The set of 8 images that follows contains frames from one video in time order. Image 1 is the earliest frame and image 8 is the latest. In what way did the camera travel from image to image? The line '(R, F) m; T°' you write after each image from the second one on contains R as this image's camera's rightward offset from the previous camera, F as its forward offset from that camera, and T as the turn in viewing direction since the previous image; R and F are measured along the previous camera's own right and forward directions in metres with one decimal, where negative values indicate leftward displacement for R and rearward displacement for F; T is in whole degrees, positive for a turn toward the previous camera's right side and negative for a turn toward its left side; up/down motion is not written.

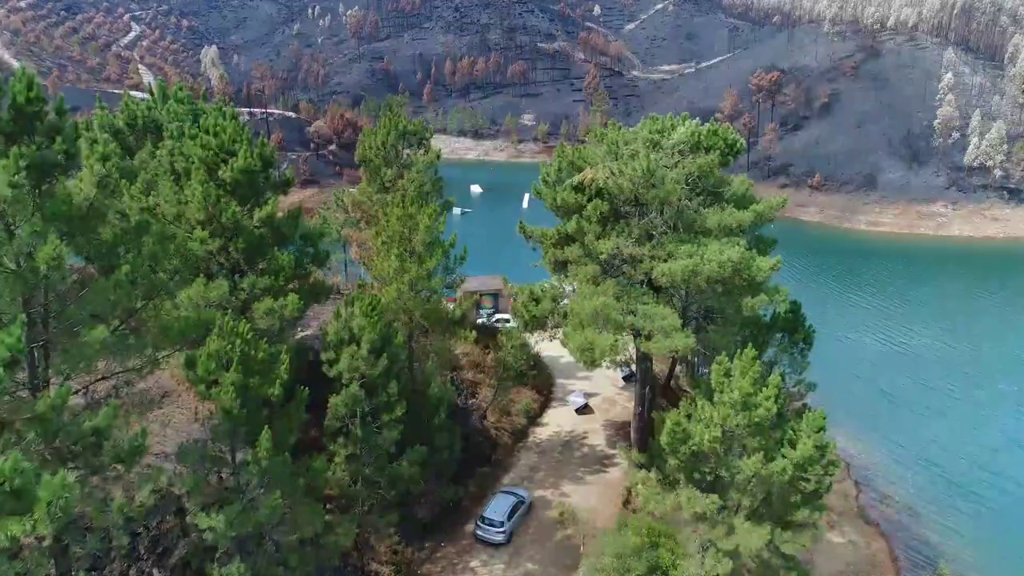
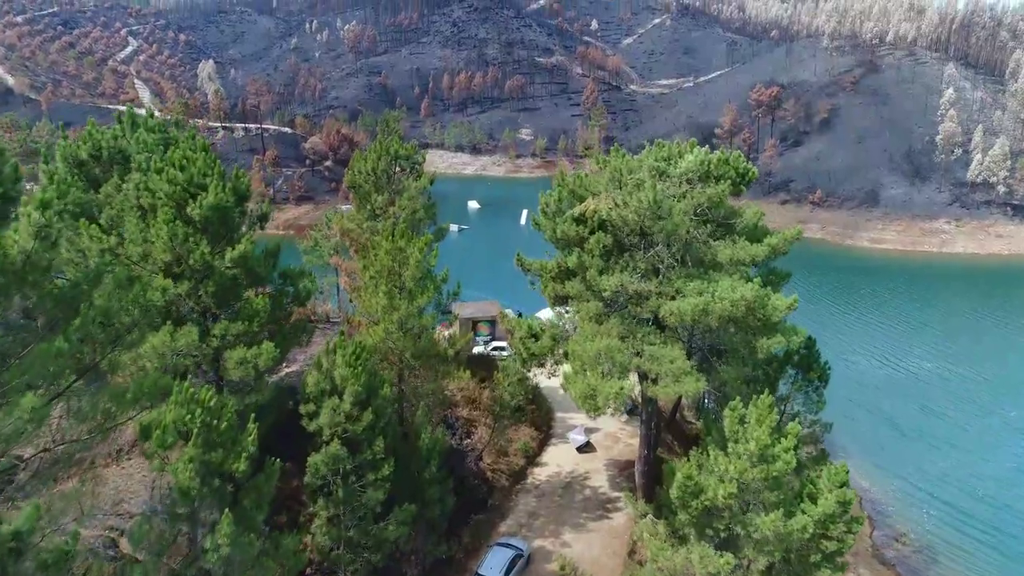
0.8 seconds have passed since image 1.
(0.0, +1.1) m; 0°
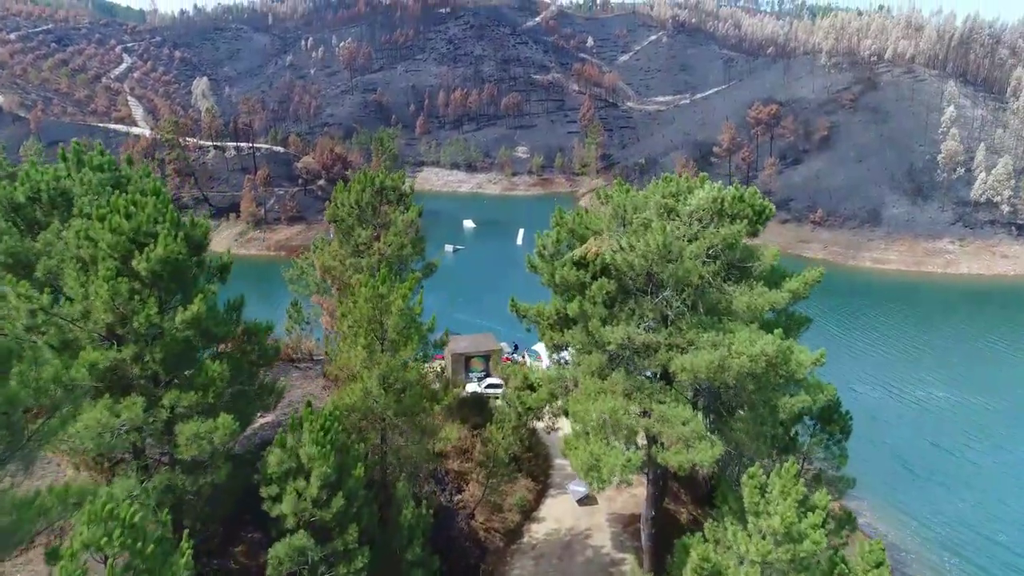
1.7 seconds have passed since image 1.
(+0.1, +1.6) m; 0°
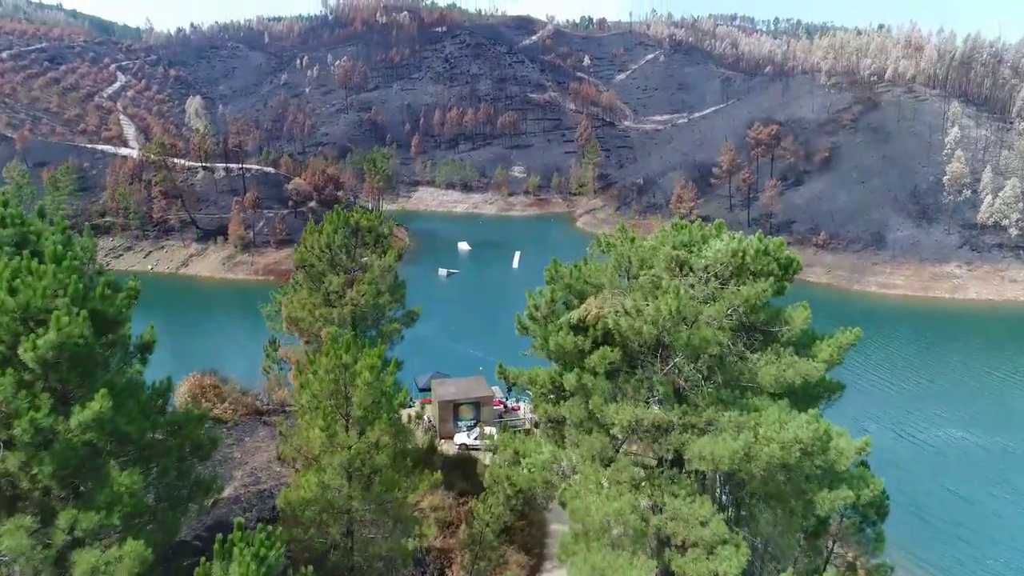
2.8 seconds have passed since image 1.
(+0.2, +2.1) m; 0°
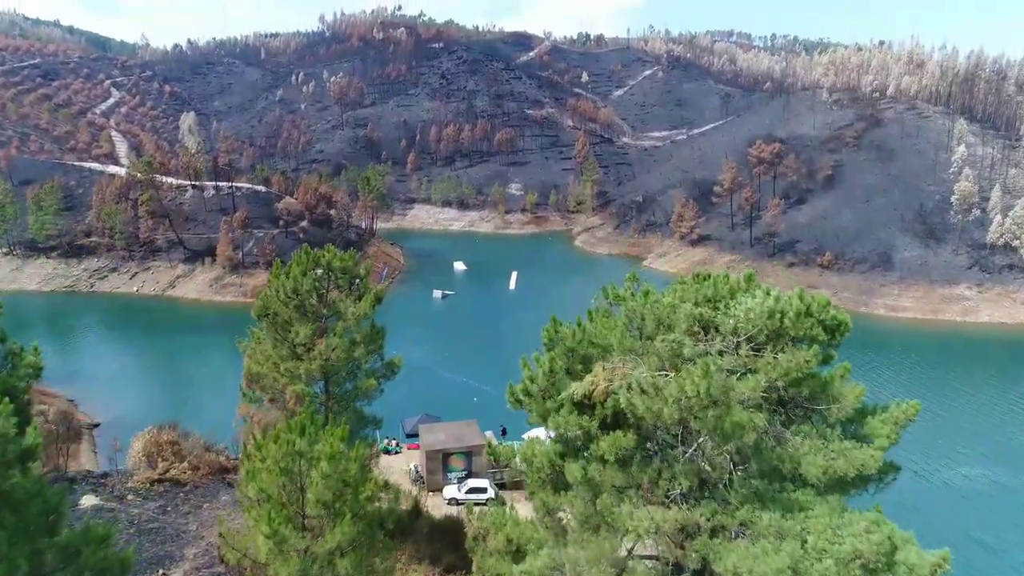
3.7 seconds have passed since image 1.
(+0.1, +2.2) m; 0°
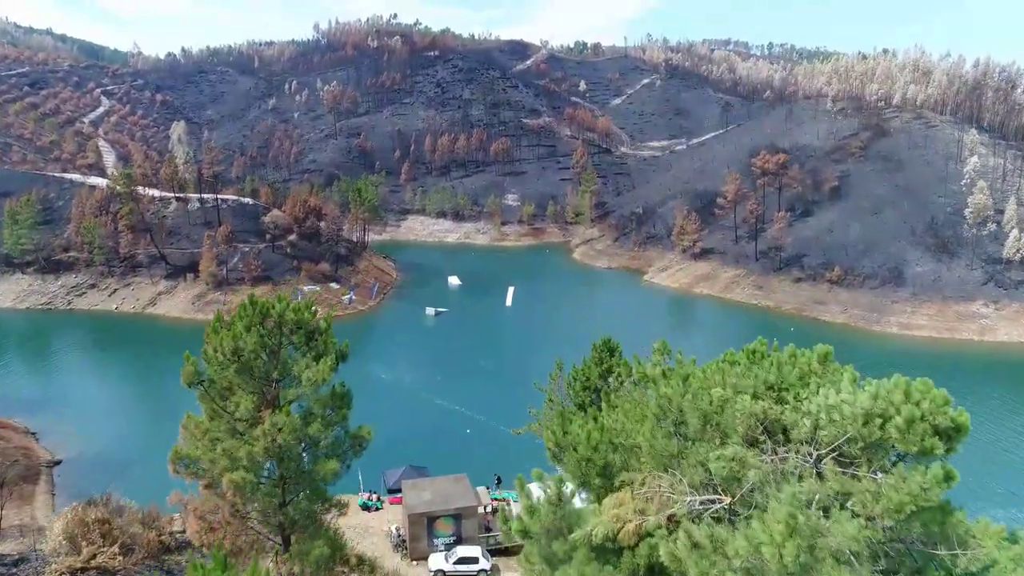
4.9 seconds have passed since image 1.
(+0.1, +3.0) m; 0°
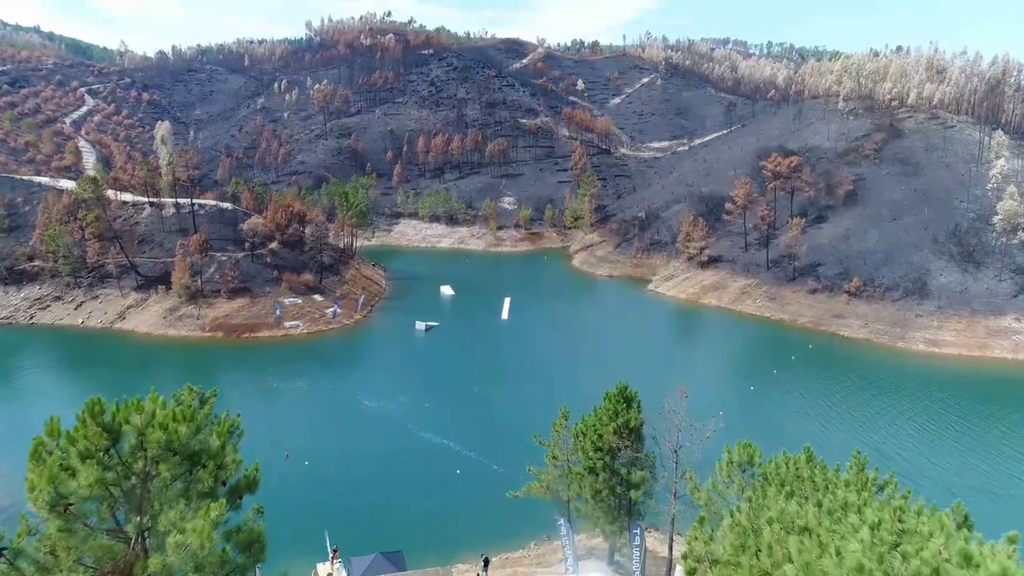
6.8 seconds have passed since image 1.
(0.0, +4.8) m; 0°
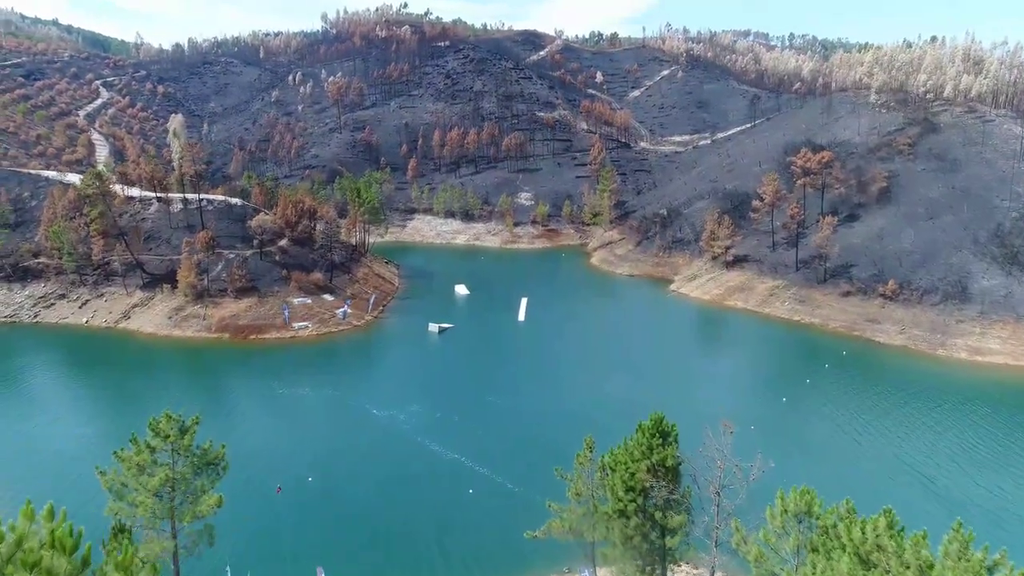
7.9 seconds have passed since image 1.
(-0.1, +2.7) m; -1°
